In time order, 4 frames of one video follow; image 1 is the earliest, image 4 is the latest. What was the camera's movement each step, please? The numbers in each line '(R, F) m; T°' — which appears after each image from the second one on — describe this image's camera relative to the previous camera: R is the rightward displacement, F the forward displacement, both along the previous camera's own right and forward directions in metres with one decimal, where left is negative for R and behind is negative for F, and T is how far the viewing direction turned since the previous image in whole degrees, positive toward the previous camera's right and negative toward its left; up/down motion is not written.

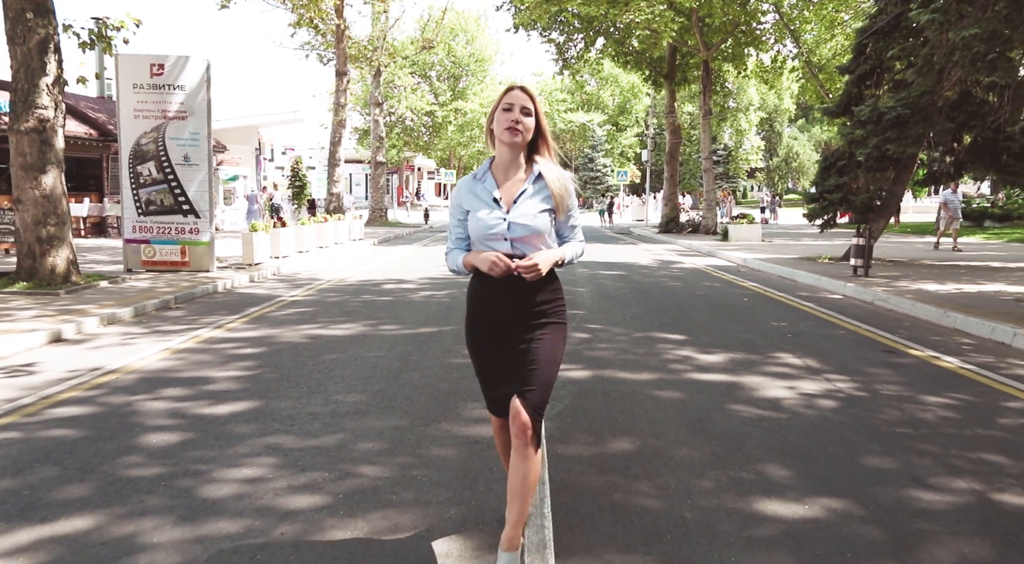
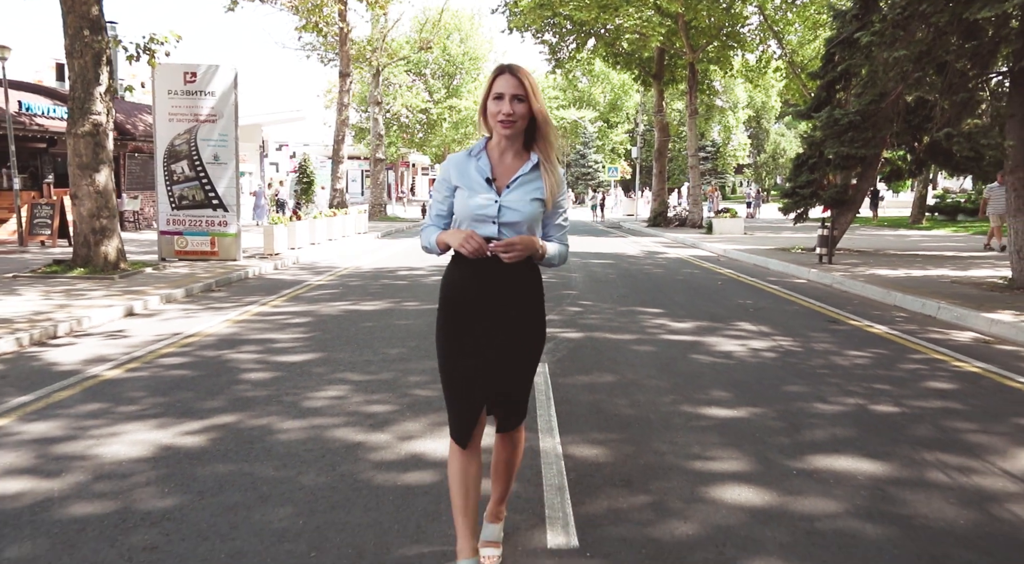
(-0.2, -1.5) m; +1°
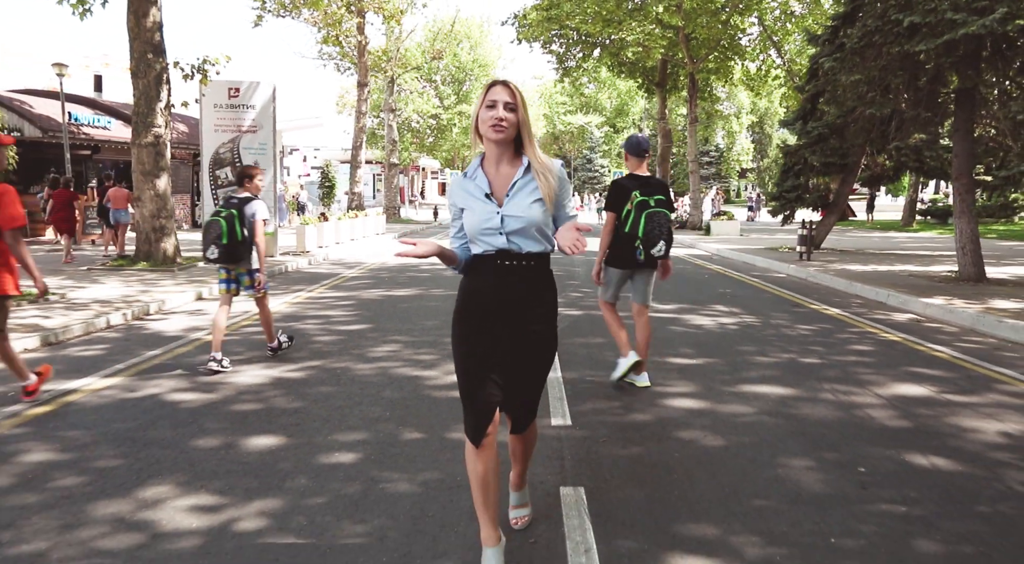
(-0.1, -1.7) m; -1°
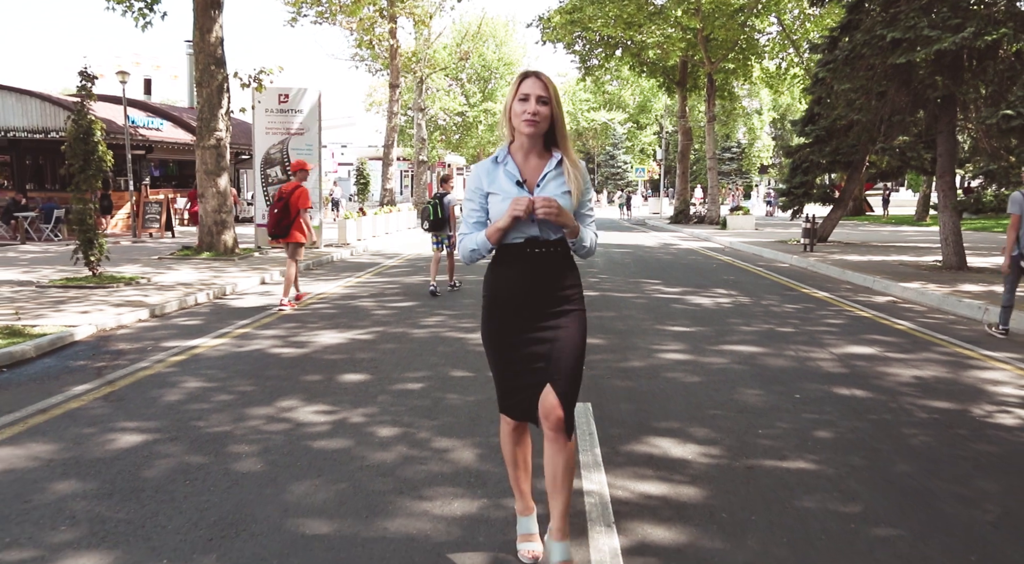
(0.0, -1.5) m; -2°
